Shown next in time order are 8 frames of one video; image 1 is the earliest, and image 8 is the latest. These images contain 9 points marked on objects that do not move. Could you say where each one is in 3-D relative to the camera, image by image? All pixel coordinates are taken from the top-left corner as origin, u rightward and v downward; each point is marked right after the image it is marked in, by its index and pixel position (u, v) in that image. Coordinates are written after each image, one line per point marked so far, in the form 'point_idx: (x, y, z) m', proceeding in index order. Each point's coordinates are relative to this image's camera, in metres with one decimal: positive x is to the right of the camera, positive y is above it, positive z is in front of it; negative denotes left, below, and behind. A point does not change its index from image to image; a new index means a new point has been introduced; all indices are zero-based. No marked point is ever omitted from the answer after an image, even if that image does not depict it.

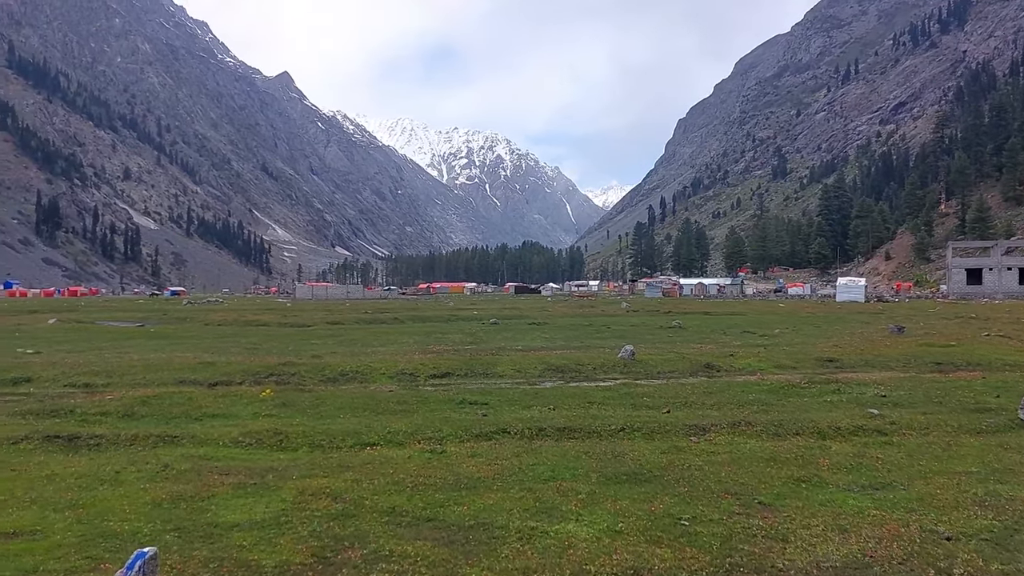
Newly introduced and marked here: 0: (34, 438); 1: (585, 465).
0: (-9.5, -3.0, +18.7) m
1: (+1.3, -3.2, +16.9) m
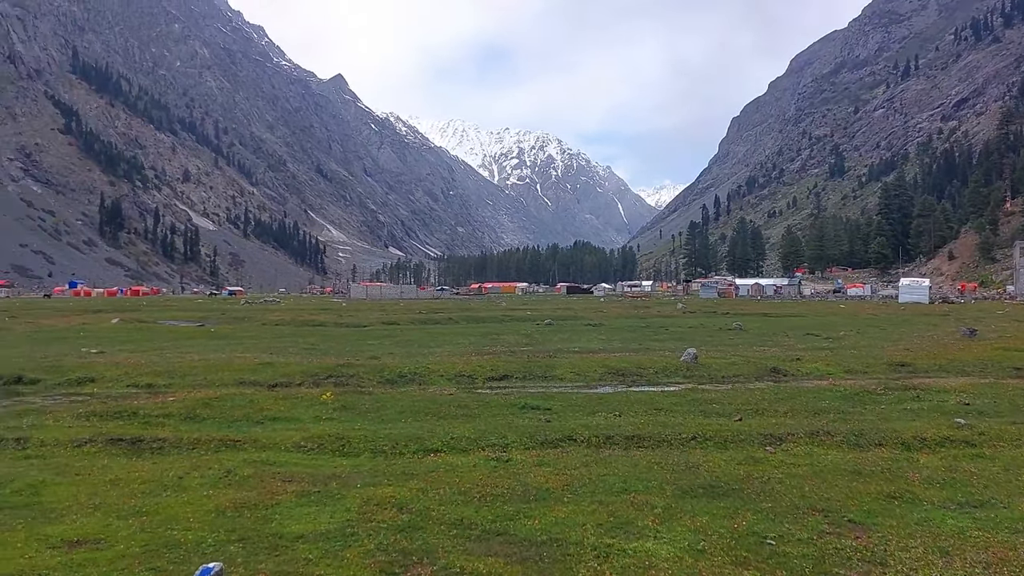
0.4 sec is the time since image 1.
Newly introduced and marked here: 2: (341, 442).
0: (-8.1, -3.0, +18.6) m
1: (+2.5, -3.2, +16.2) m
2: (-3.5, -3.1, +19.0) m
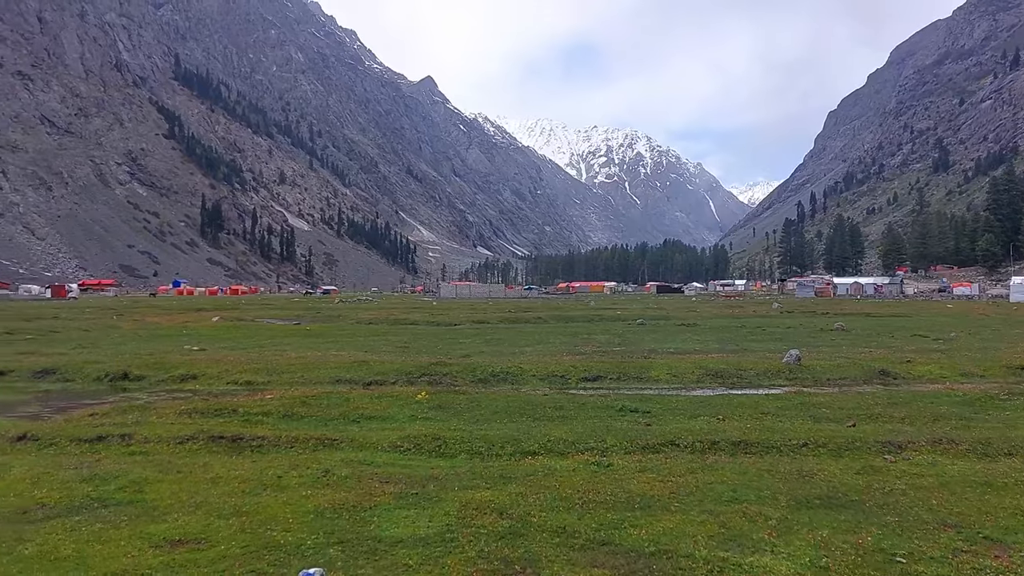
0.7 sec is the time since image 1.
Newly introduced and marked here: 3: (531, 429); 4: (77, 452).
0: (-6.2, -3.0, +18.7) m
1: (+4.2, -3.2, +15.4) m
2: (-1.5, -3.1, +18.7) m
3: (+0.4, -3.0, +20.0) m
4: (-8.1, -3.1, +17.6) m
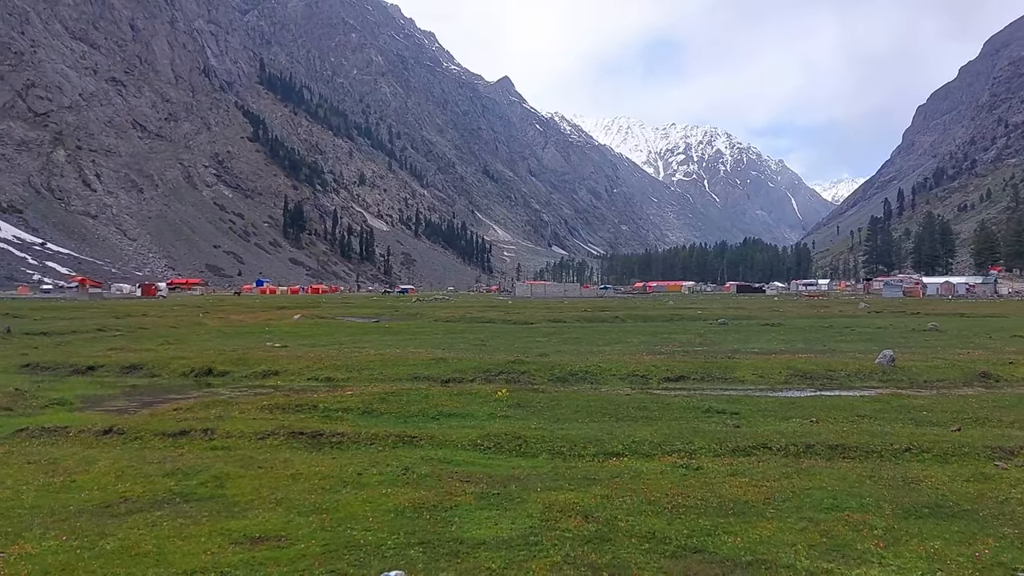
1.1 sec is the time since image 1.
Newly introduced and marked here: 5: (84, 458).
0: (-4.6, -2.9, +18.6) m
1: (+5.5, -3.1, +14.5) m
2: (+0.1, -3.0, +18.2) m
3: (+2.1, -2.9, +19.4) m
4: (-6.6, -3.0, +17.7) m
5: (-7.2, -2.9, +15.9) m
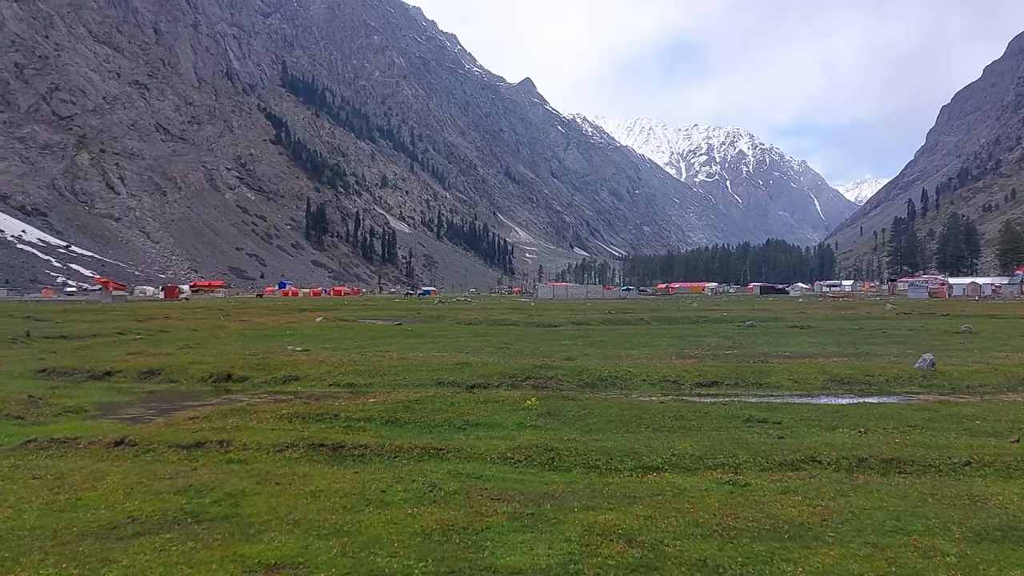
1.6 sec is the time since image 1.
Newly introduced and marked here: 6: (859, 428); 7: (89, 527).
0: (-4.0, -3.0, +17.7) m
1: (+6.0, -3.2, +13.3) m
2: (+0.7, -3.1, +17.2) m
3: (+2.7, -3.0, +18.3) m
4: (-6.0, -3.1, +16.8) m
5: (-6.7, -2.9, +15.1) m
6: (+7.3, -2.9, +19.8) m
7: (-5.4, -3.1, +12.1) m
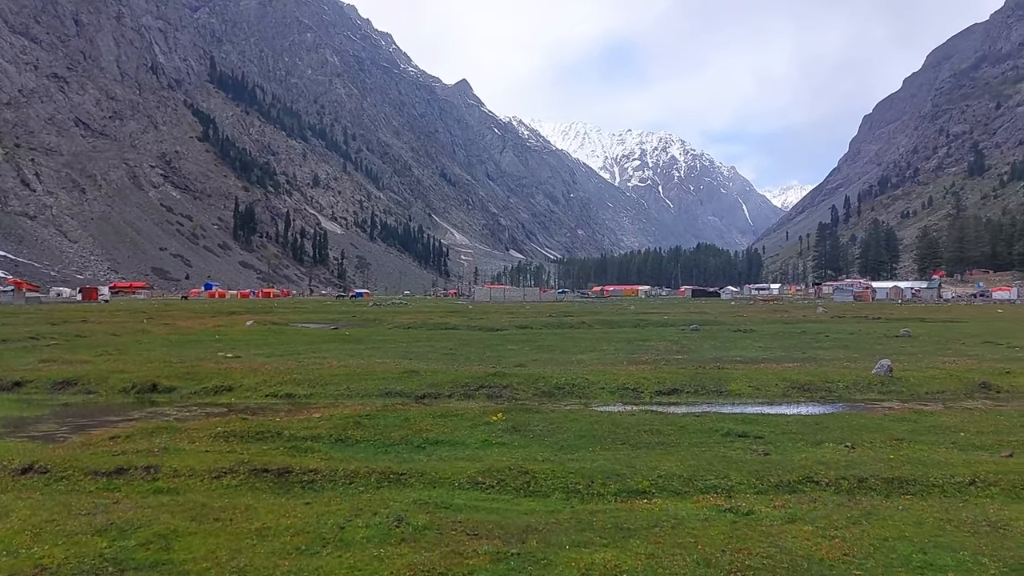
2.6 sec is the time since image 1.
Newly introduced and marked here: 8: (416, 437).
0: (-4.5, -3.0, +15.7) m
1: (+5.8, -3.3, +12.1) m
2: (+0.2, -3.1, +15.6) m
3: (+2.1, -3.1, +16.8) m
4: (-6.5, -3.2, +14.6) m
5: (-7.0, -3.0, +12.9) m
6: (+6.5, -3.0, +18.5) m
7: (-5.6, -3.1, +10.0) m
8: (-2.0, -3.0, +19.4) m
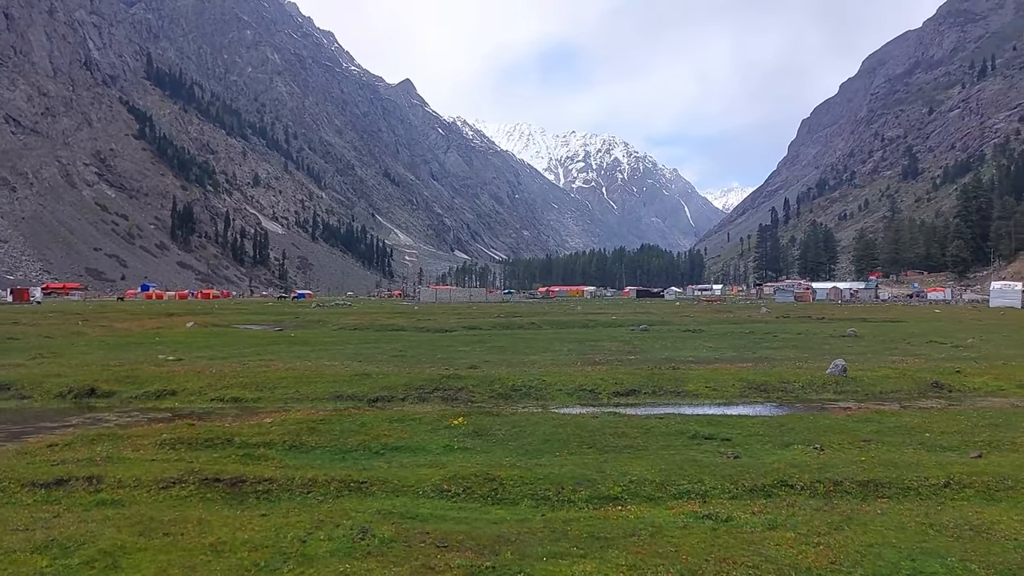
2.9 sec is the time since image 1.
0: (-5.0, -3.0, +14.8) m
1: (+5.4, -3.2, +11.8) m
2: (-0.4, -3.1, +14.9) m
3: (+1.5, -3.0, +16.3) m
4: (-6.9, -3.1, +13.6) m
5: (-7.4, -3.0, +11.8) m
6: (+5.8, -3.0, +18.3) m
7: (-5.8, -3.1, +9.0) m
8: (-2.8, -3.0, +18.7) m
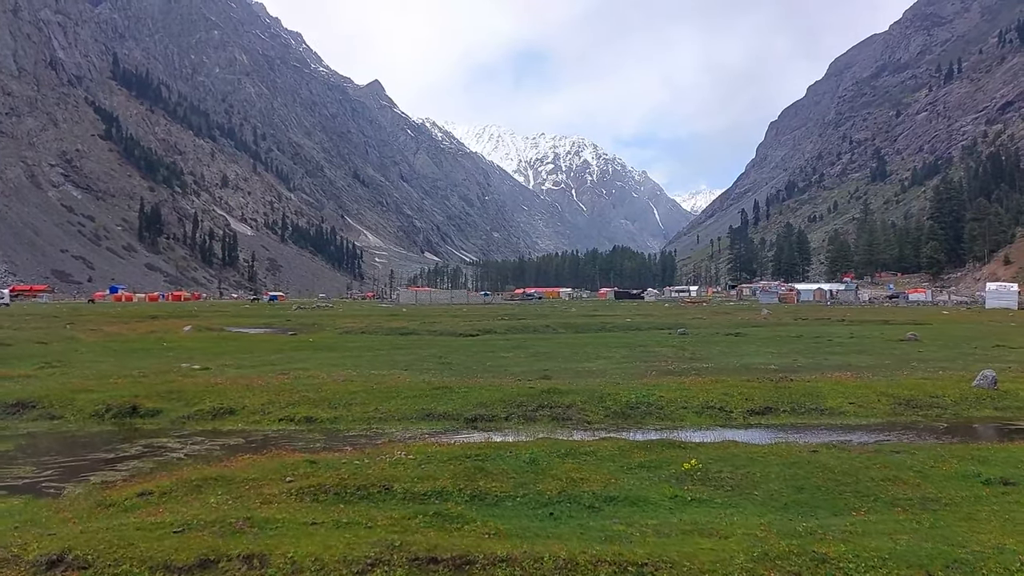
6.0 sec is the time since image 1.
0: (-1.2, -3.0, +10.2) m
1: (+9.4, -3.2, +7.5) m
2: (+3.5, -3.1, +10.4) m
3: (+5.3, -3.0, +11.8) m
4: (-3.0, -3.1, +8.9) m
5: (-3.4, -3.0, +7.1) m
6: (+9.6, -3.0, +14.0) m
7: (-1.7, -3.1, +4.4) m
8: (+1.0, -3.0, +14.1) m
